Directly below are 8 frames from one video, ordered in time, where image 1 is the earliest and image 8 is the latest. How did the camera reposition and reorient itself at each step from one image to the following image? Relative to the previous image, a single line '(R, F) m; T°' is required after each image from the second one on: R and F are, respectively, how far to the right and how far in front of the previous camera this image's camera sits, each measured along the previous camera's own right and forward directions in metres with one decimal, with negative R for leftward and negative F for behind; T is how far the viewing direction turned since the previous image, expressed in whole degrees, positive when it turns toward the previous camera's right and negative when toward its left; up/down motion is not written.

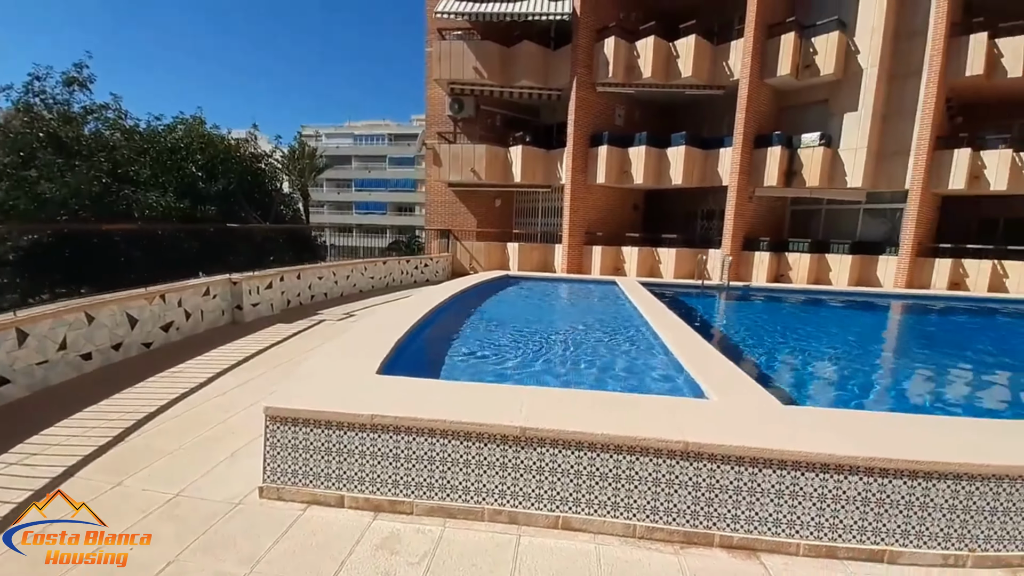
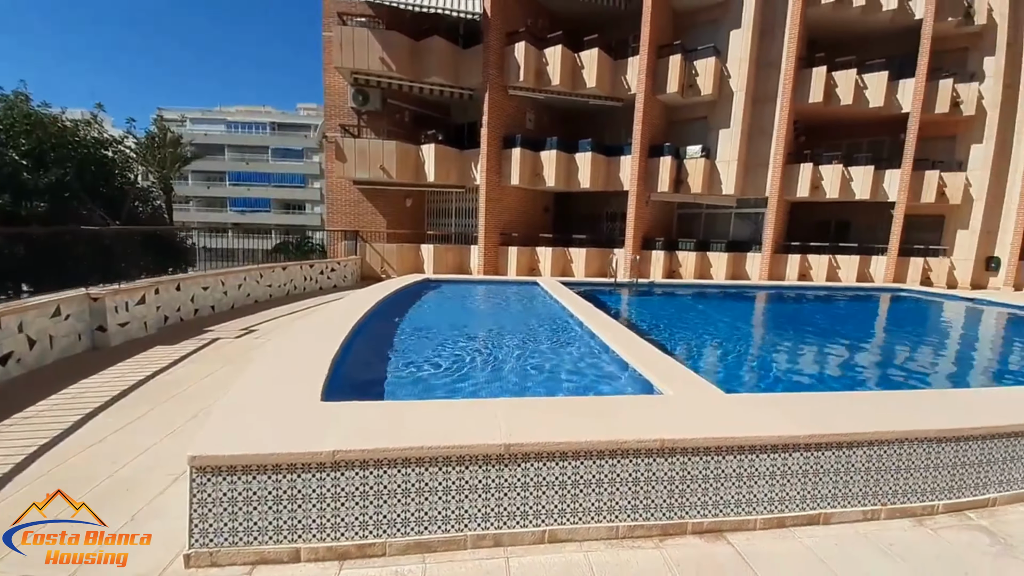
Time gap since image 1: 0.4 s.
(-0.4, +0.2) m; +13°
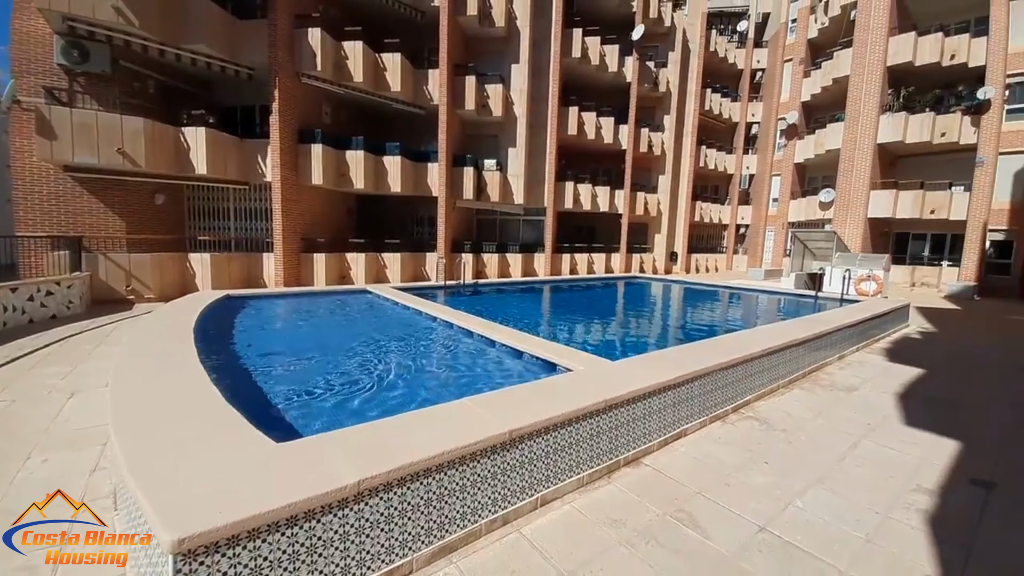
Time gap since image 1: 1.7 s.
(-1.2, 0.0) m; +30°
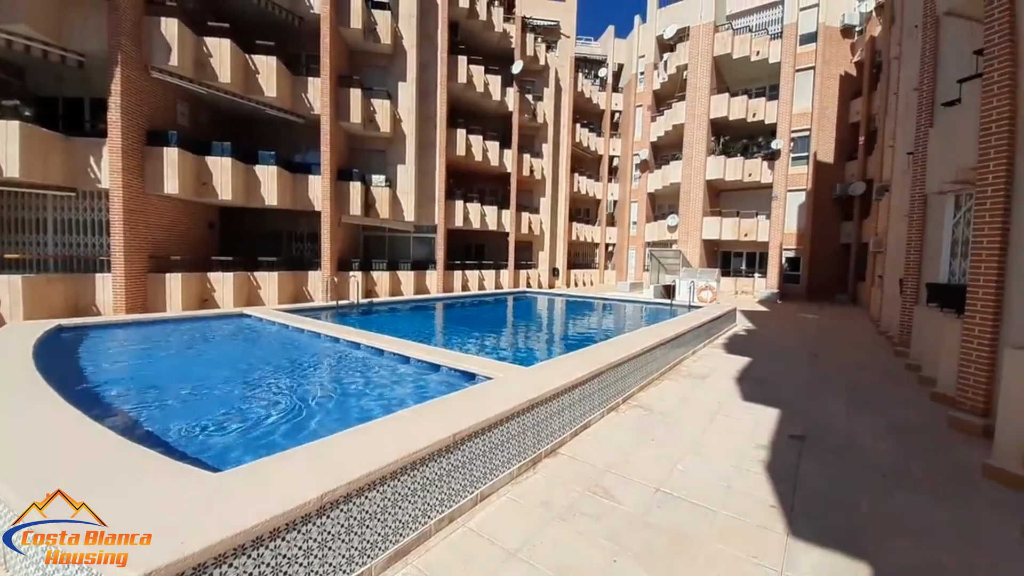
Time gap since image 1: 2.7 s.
(-0.4, -0.2) m; +16°
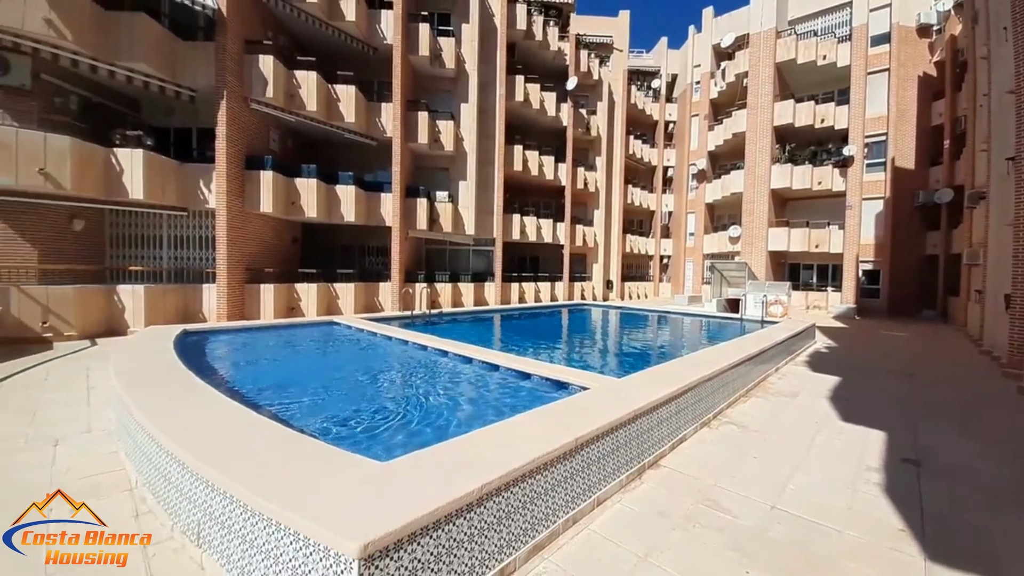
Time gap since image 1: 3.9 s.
(-0.5, -0.2) m; -6°
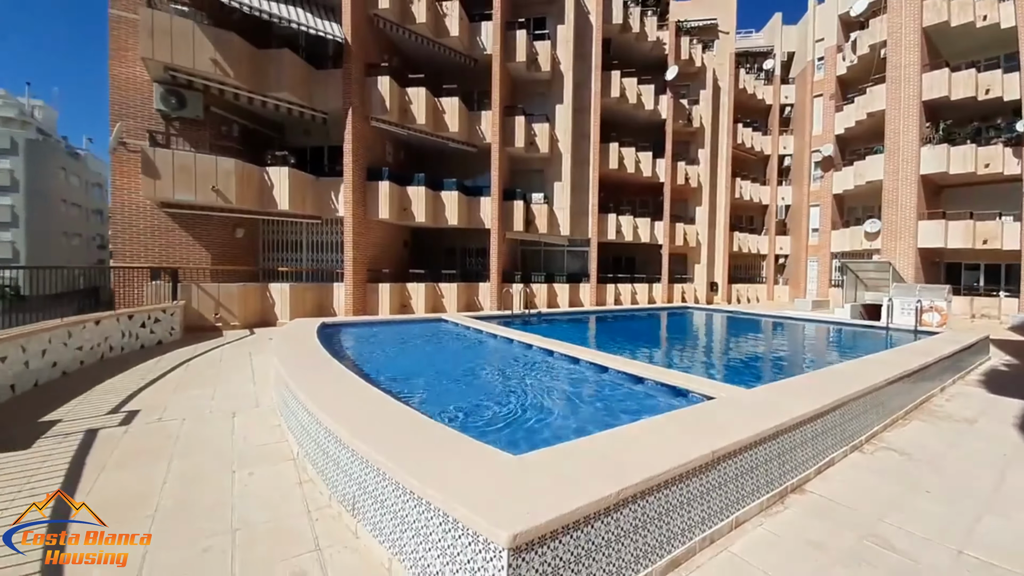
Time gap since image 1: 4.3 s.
(-0.3, 0.0) m; -12°
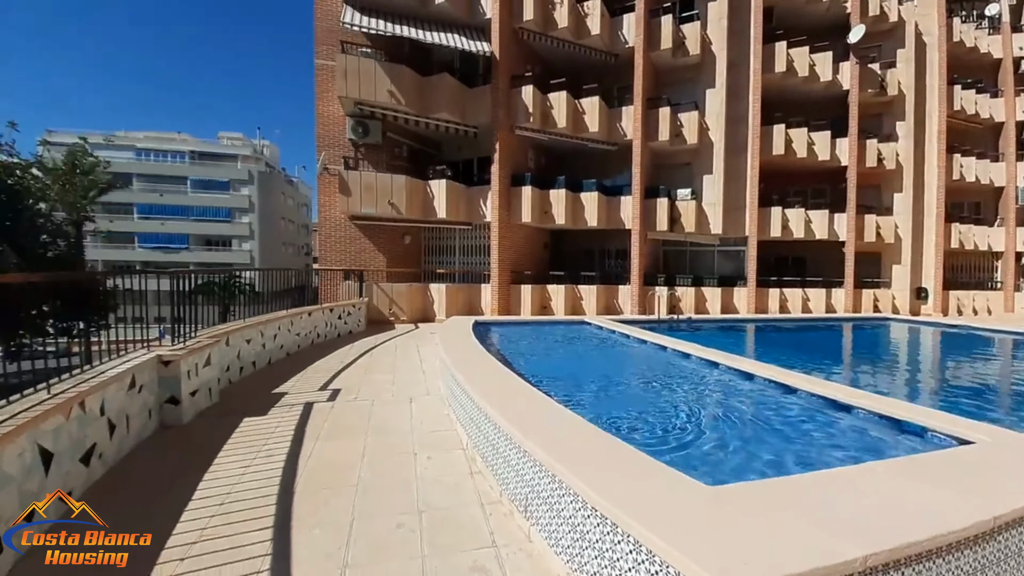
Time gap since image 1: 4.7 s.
(-0.3, +0.1) m; -18°
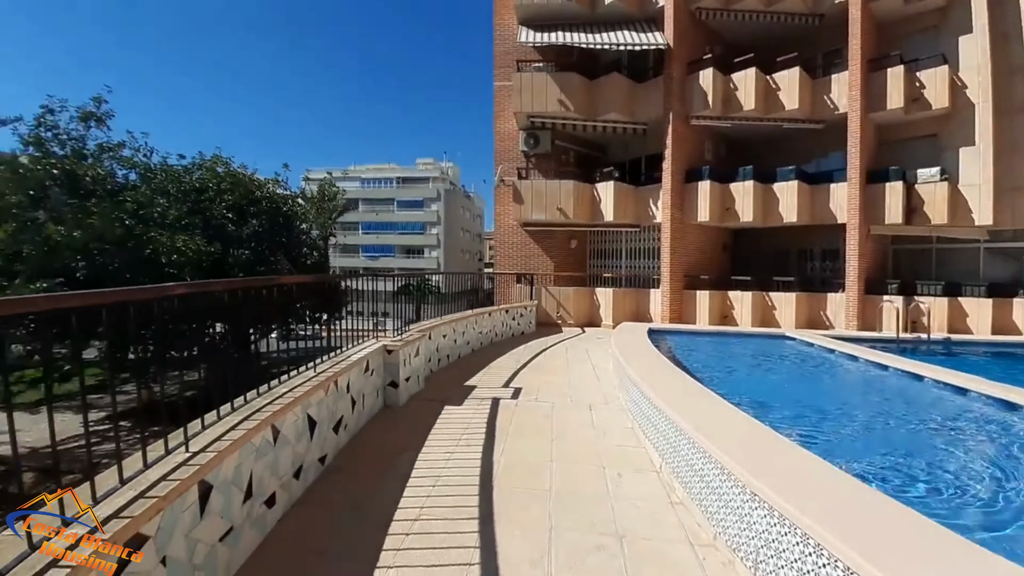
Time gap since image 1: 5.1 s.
(-0.3, +0.1) m; -22°
